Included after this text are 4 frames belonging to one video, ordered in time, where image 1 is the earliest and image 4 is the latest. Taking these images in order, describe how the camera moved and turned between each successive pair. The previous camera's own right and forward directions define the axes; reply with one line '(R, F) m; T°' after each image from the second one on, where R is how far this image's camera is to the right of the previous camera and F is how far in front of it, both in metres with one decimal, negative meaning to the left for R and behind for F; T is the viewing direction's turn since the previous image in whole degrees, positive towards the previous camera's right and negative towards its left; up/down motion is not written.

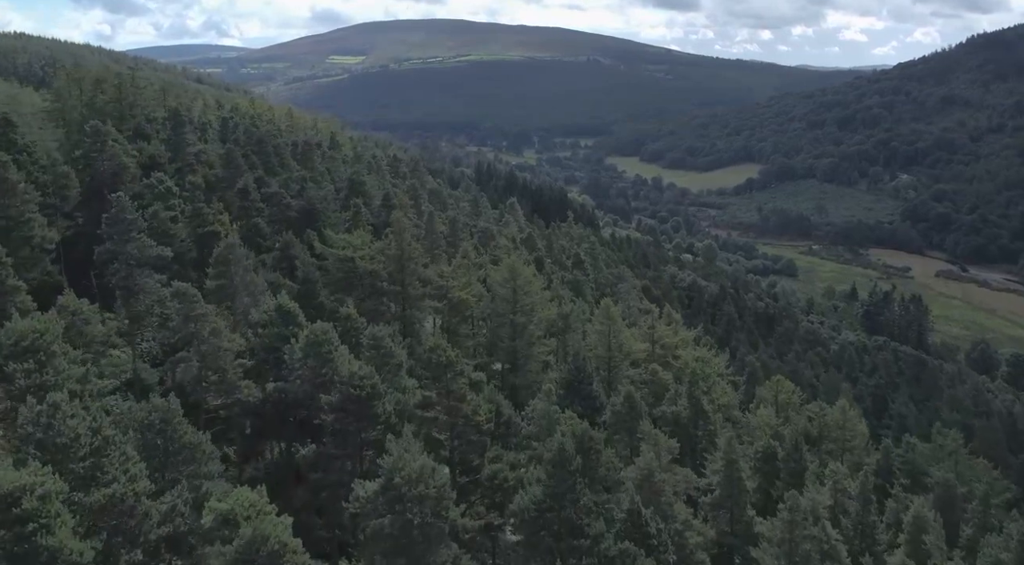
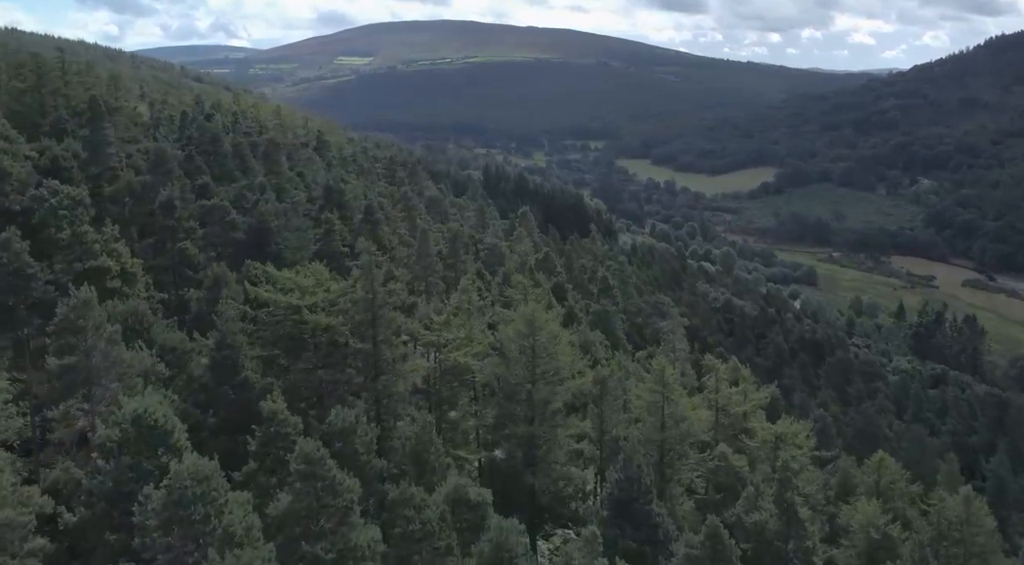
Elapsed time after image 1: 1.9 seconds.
(-0.5, +18.5) m; 0°
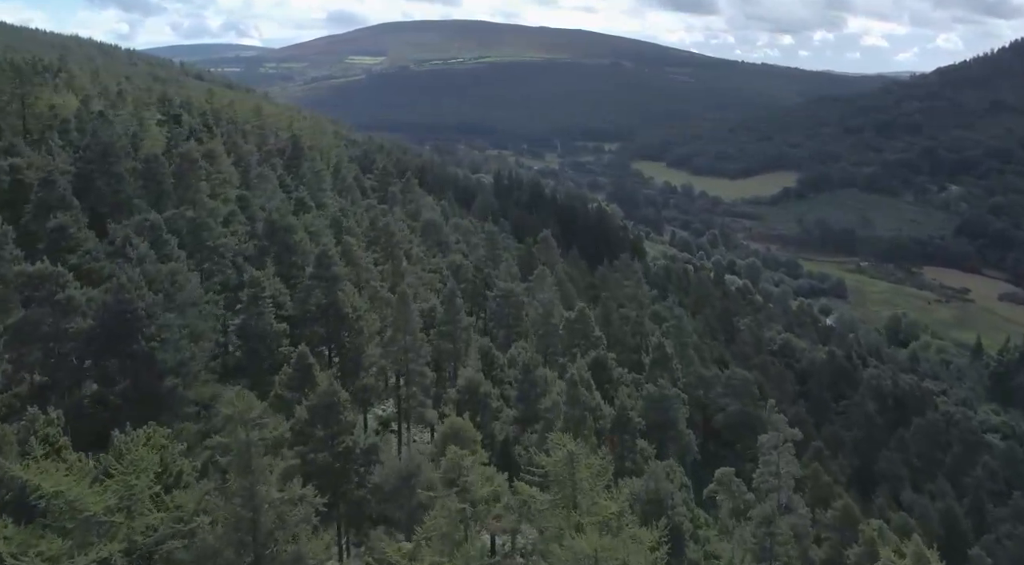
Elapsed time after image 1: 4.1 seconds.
(-0.7, +23.6) m; -1°
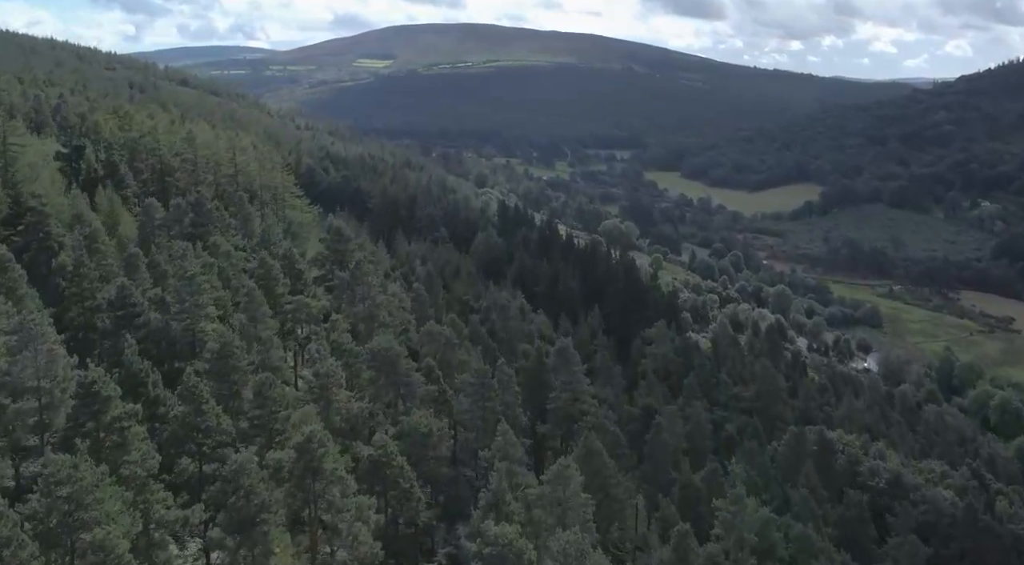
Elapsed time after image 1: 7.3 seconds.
(+0.3, +34.0) m; 0°
